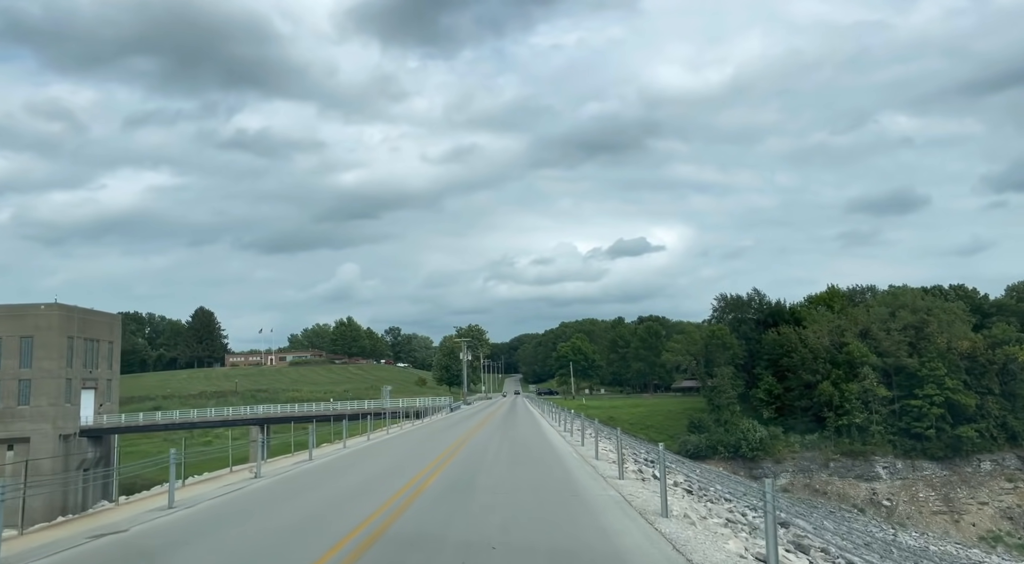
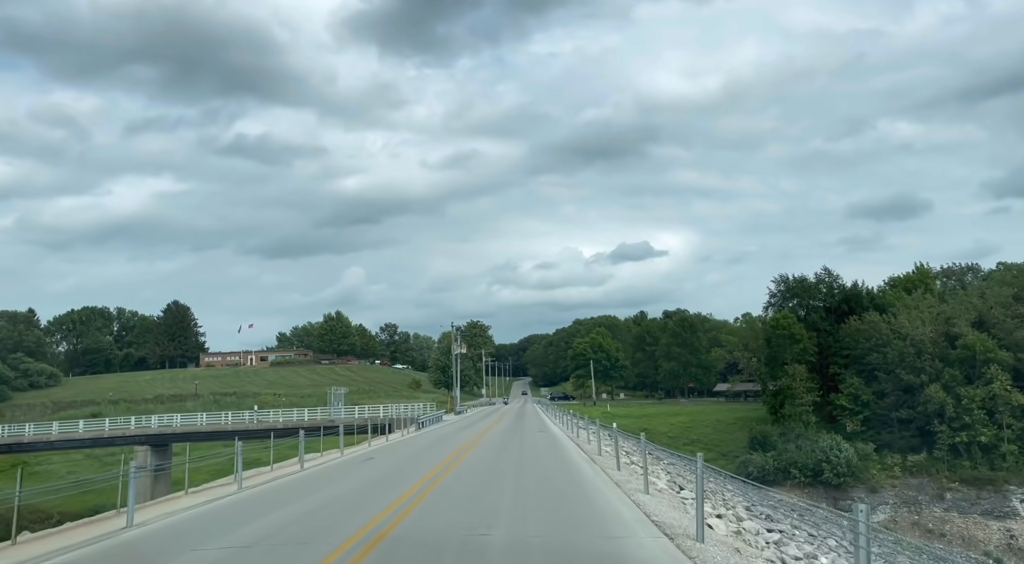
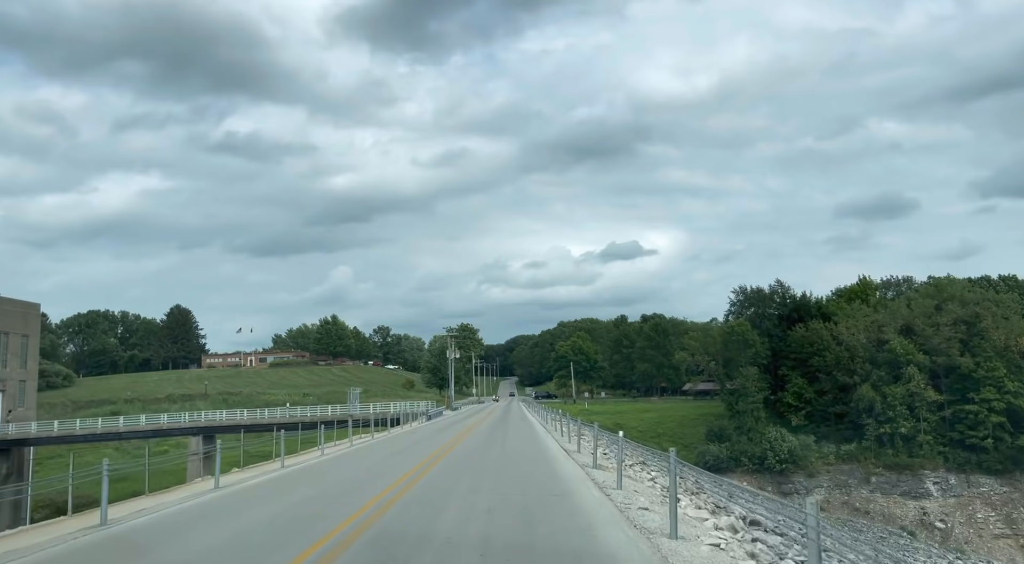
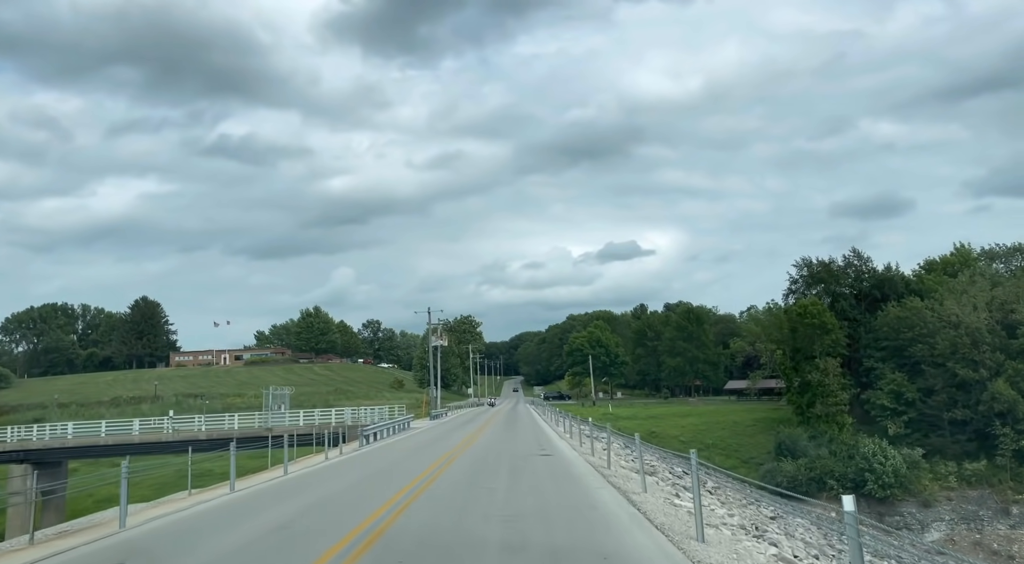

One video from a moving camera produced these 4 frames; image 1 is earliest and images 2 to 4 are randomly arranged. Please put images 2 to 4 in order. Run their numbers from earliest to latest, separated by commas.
3, 2, 4
